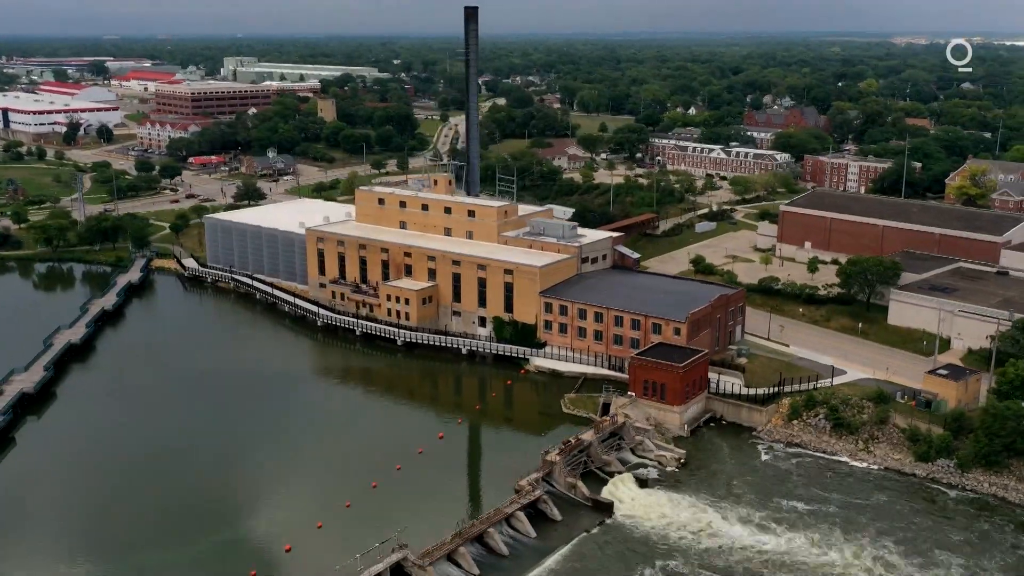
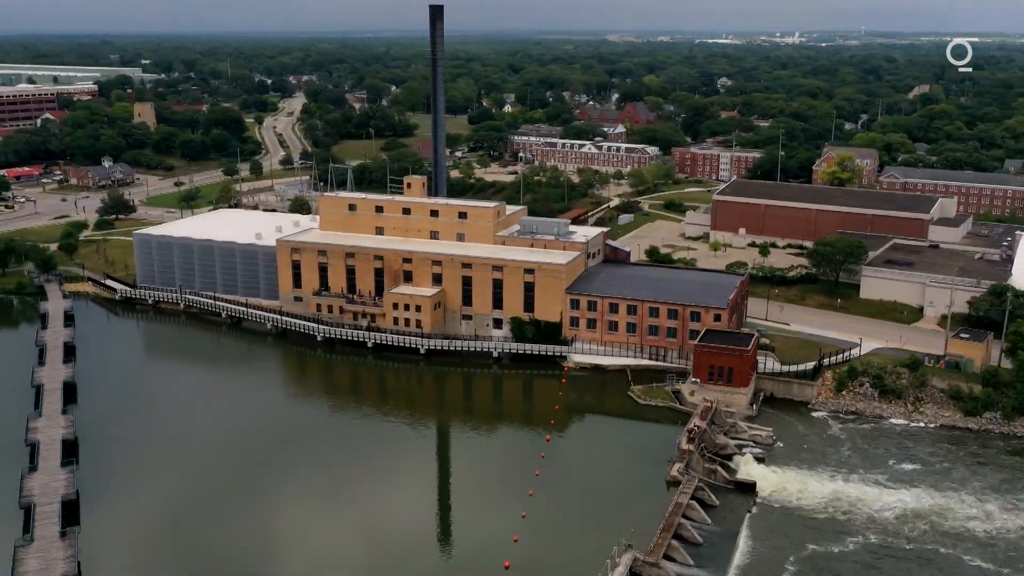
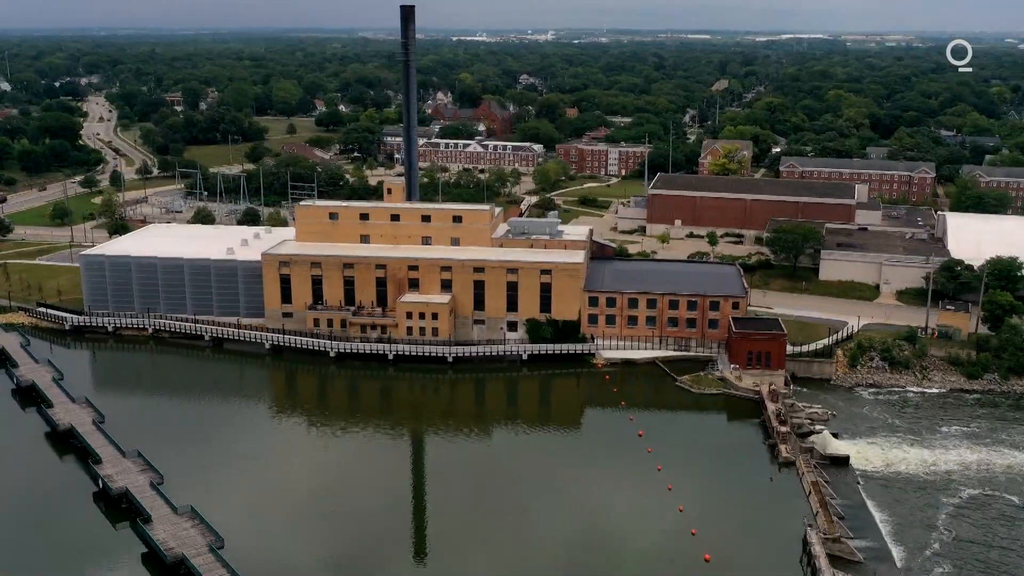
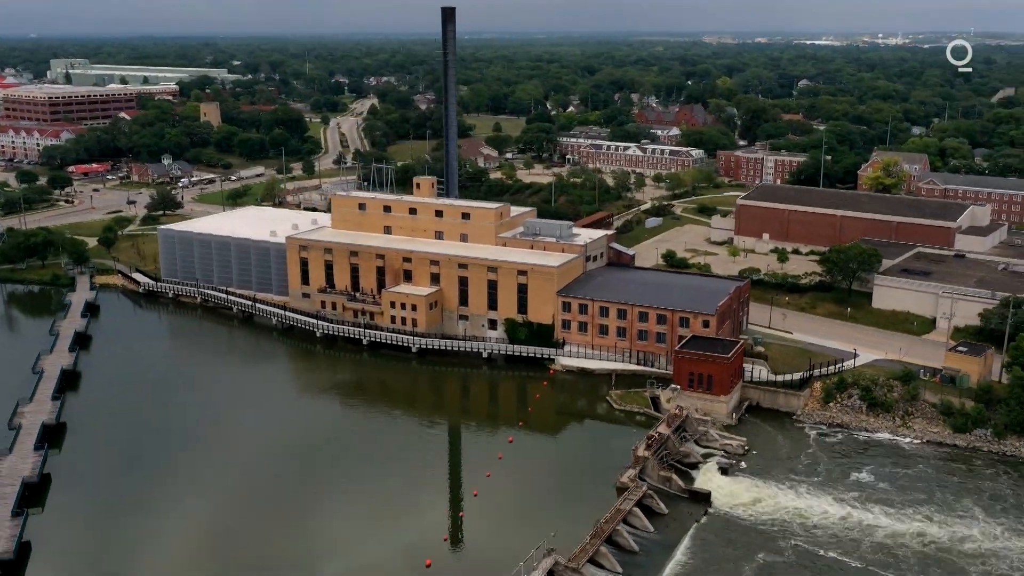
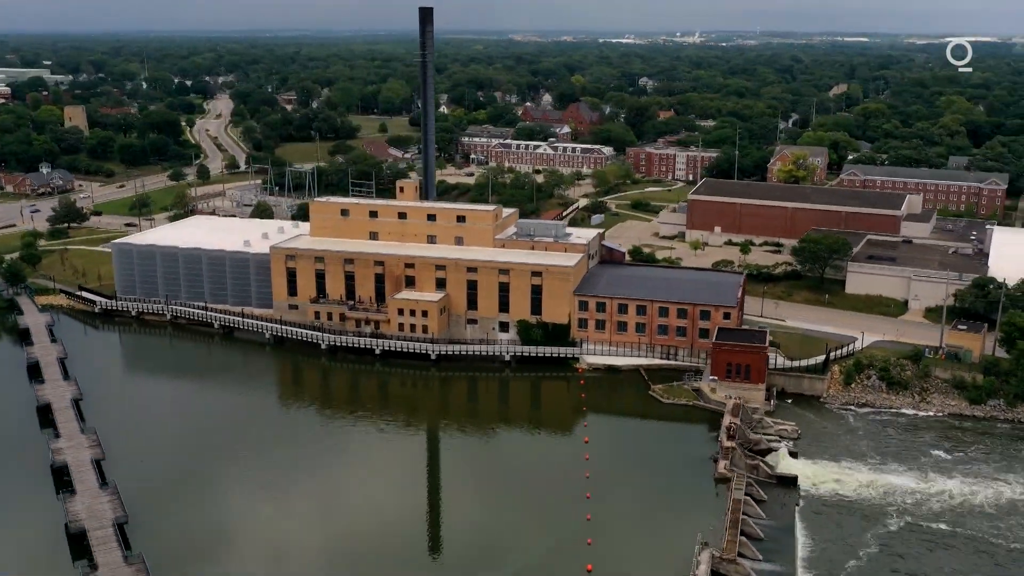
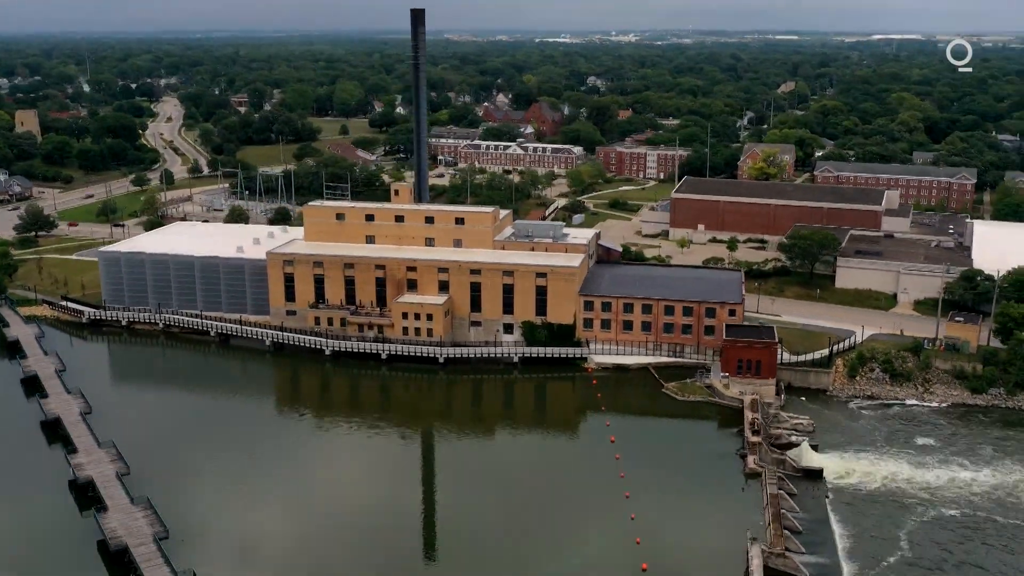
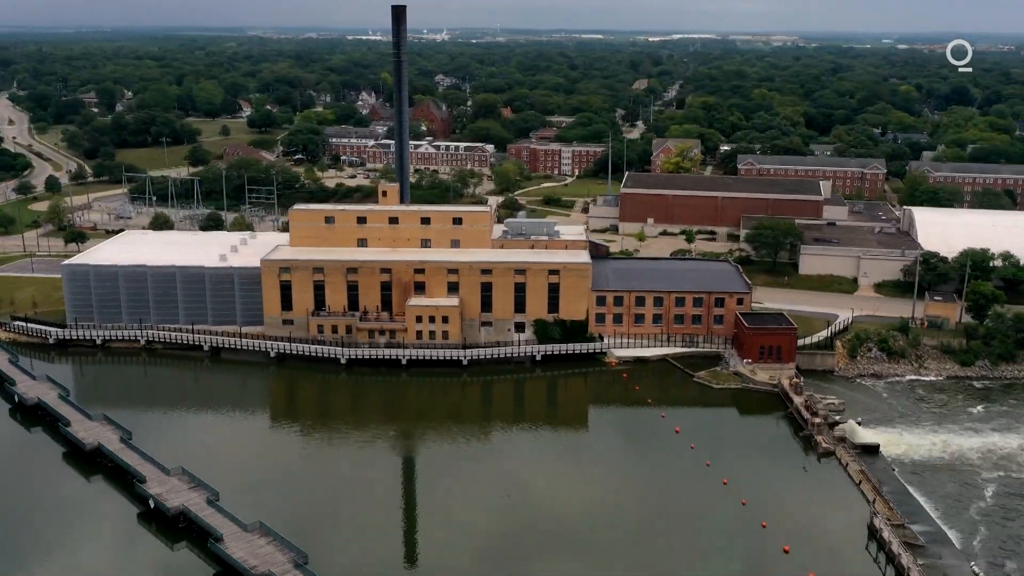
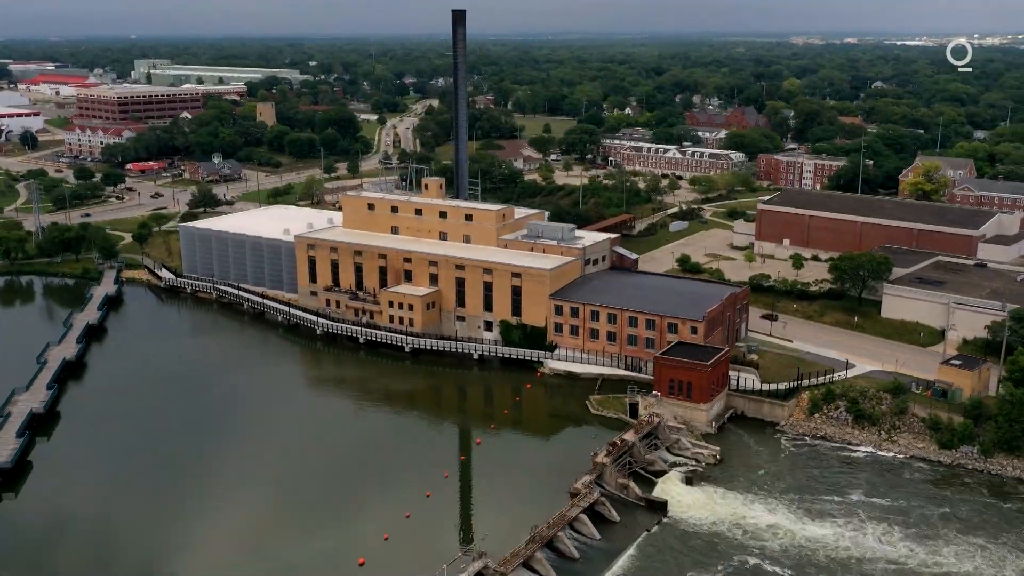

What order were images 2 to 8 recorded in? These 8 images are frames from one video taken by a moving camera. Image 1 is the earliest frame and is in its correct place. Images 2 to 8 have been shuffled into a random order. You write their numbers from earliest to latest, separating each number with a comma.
8, 4, 2, 5, 6, 3, 7
